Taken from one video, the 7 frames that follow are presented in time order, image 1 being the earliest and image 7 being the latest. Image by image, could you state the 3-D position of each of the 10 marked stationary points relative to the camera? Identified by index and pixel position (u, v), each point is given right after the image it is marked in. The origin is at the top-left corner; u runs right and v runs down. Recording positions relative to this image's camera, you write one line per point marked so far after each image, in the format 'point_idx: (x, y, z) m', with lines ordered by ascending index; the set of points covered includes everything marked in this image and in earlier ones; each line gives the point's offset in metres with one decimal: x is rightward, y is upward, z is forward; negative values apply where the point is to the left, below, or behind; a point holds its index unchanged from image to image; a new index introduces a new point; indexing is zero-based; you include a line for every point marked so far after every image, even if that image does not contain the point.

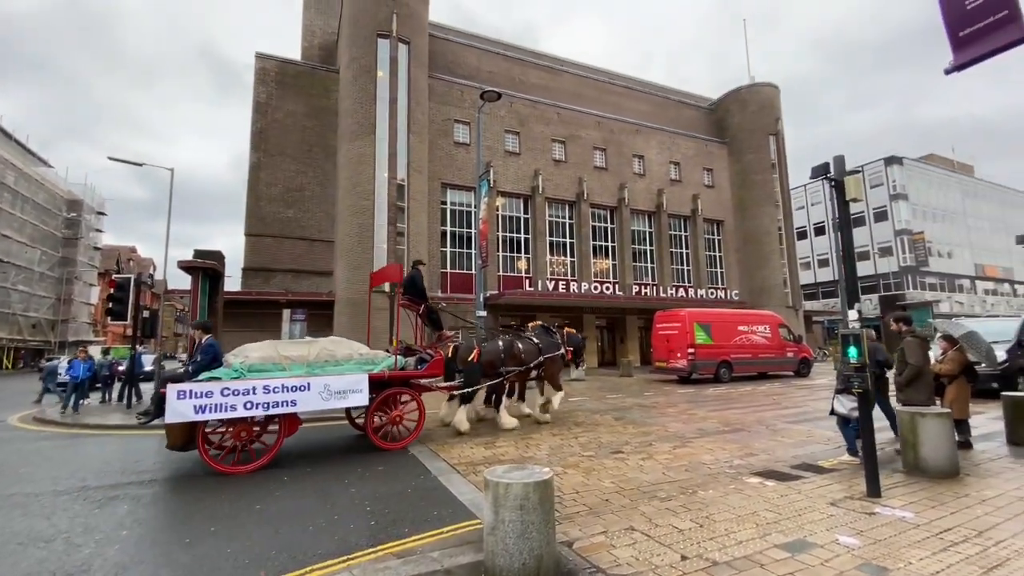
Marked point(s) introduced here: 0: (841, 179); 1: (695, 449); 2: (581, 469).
0: (+4.0, +1.3, +5.8) m
1: (+2.9, -2.5, +7.4) m
2: (+0.9, -2.5, +6.5) m
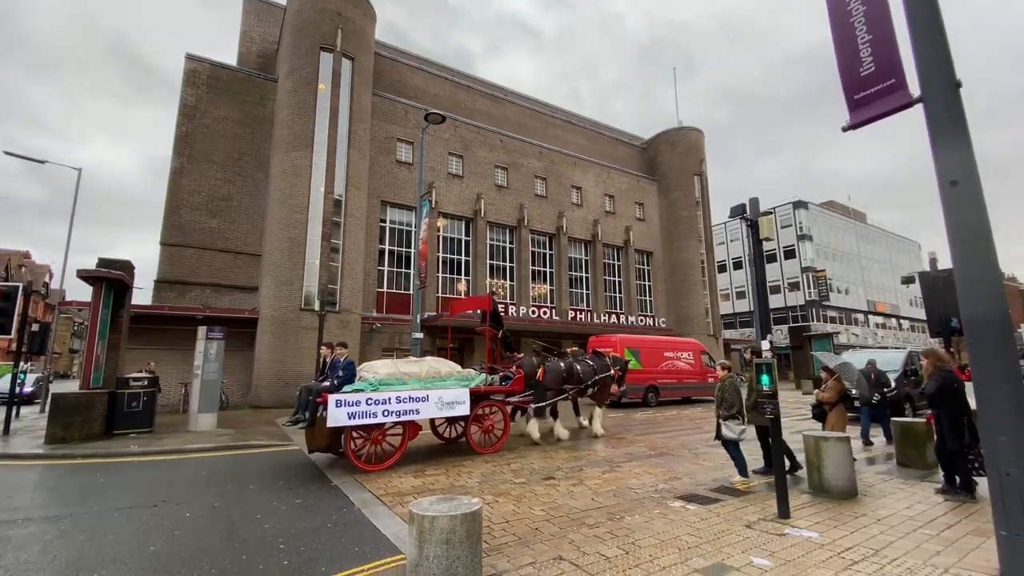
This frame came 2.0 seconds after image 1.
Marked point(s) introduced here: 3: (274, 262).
0: (+3.3, +0.9, +6.3) m
1: (+1.8, -3.0, +7.6) m
2: (0.0, -2.8, +6.4) m
3: (-9.6, +1.1, +19.2) m
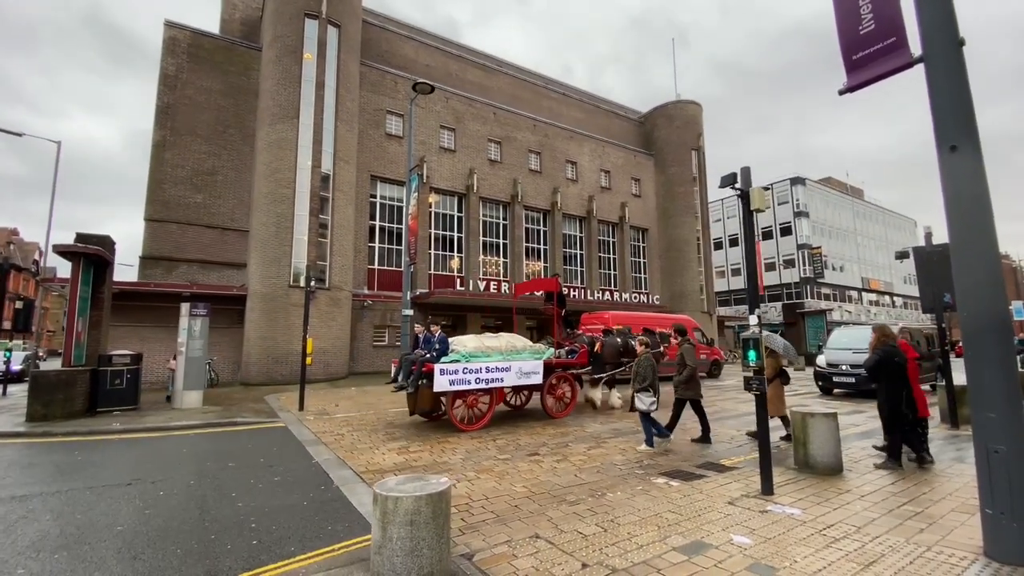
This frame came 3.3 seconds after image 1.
0: (+3.0, +1.3, +6.1) m
1: (+1.5, -2.6, +7.5) m
2: (-0.2, -2.5, +6.3) m
3: (-10.0, +2.0, +18.9) m
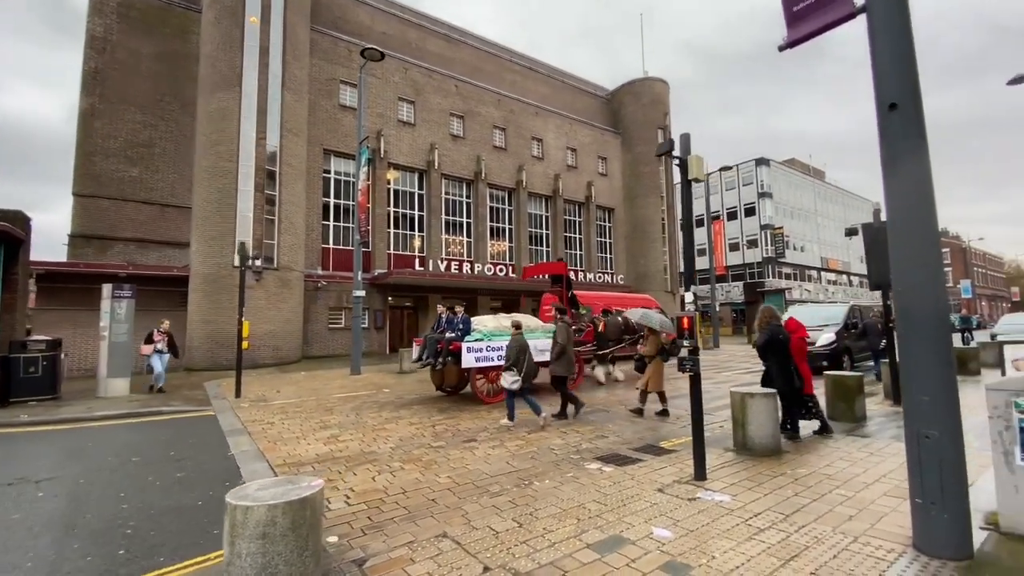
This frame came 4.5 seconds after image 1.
0: (+2.1, +1.6, +5.7) m
1: (+0.6, -2.2, +7.2) m
2: (-1.1, -2.2, +5.9) m
3: (-11.6, +2.7, +17.7) m
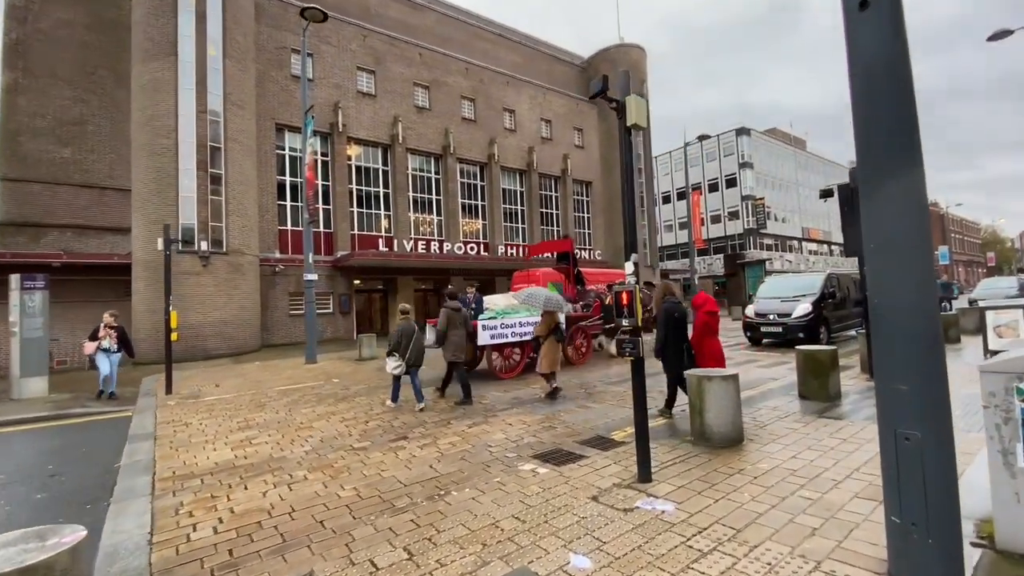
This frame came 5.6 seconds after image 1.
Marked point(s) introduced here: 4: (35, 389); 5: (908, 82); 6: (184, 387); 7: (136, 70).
0: (+1.2, +1.9, +4.8) m
1: (-0.3, -1.9, +6.4) m
2: (-1.9, -2.0, +5.1) m
3: (-12.8, +3.1, +16.4) m
4: (-10.5, -2.2, +10.4) m
5: (+2.1, +1.1, +2.6) m
6: (-7.6, -2.3, +10.9) m
7: (-13.4, +7.8, +16.8) m
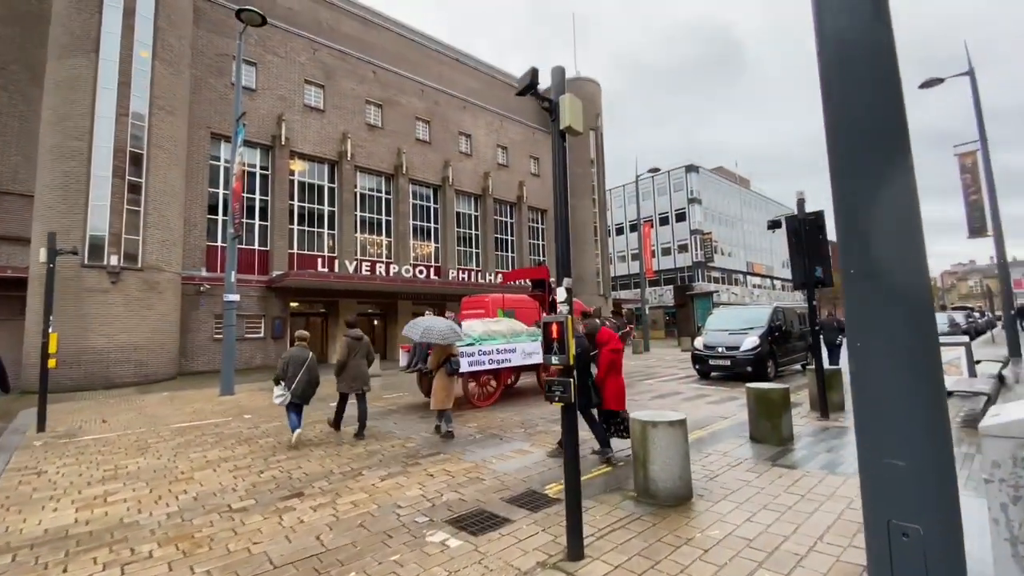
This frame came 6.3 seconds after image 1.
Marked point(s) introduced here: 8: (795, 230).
0: (+0.5, +1.6, +4.2) m
1: (-1.2, -2.2, +5.5) m
2: (-2.7, -2.2, +4.0) m
3: (-14.5, +2.6, +14.6) m
4: (-11.7, -2.5, +8.5) m
5: (+1.6, +0.9, +2.0) m
6: (-8.9, -2.6, +9.3) m
7: (-15.0, +7.2, +15.3) m
8: (+4.8, +1.0, +8.0) m
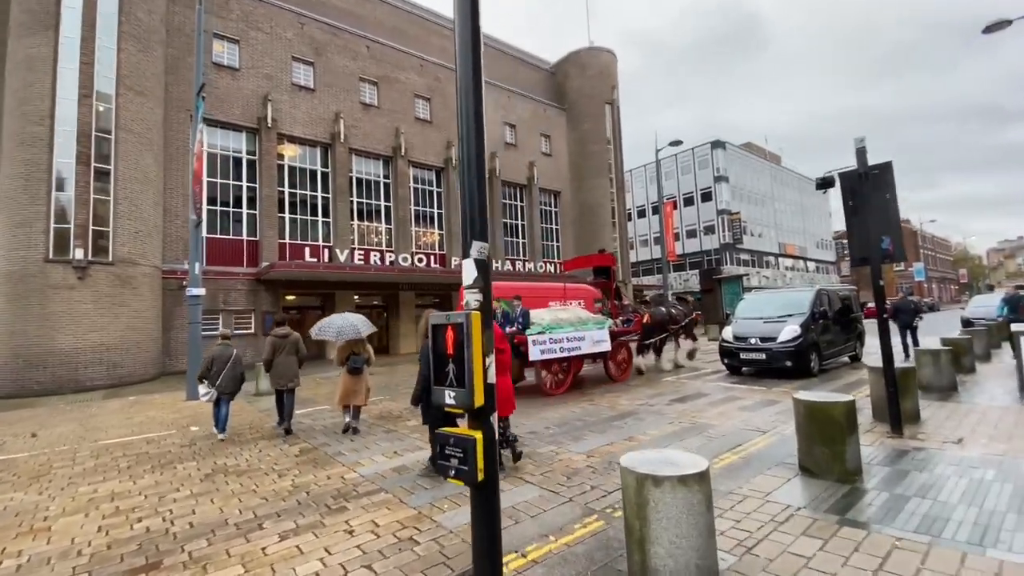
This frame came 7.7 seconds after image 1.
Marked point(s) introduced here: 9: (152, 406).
0: (0.0, +1.7, +2.5) m
1: (-1.6, -2.1, +4.0) m
2: (-3.2, -2.1, +2.5) m
3: (-14.5, +2.7, +13.6) m
4: (-12.0, -2.5, +7.5) m
5: (+1.0, +1.0, +0.3) m
6: (-9.1, -2.6, +8.2) m
7: (-15.1, +7.3, +14.2) m
8: (+4.4, +1.3, +6.1) m
9: (-8.0, -2.6, +10.6) m
